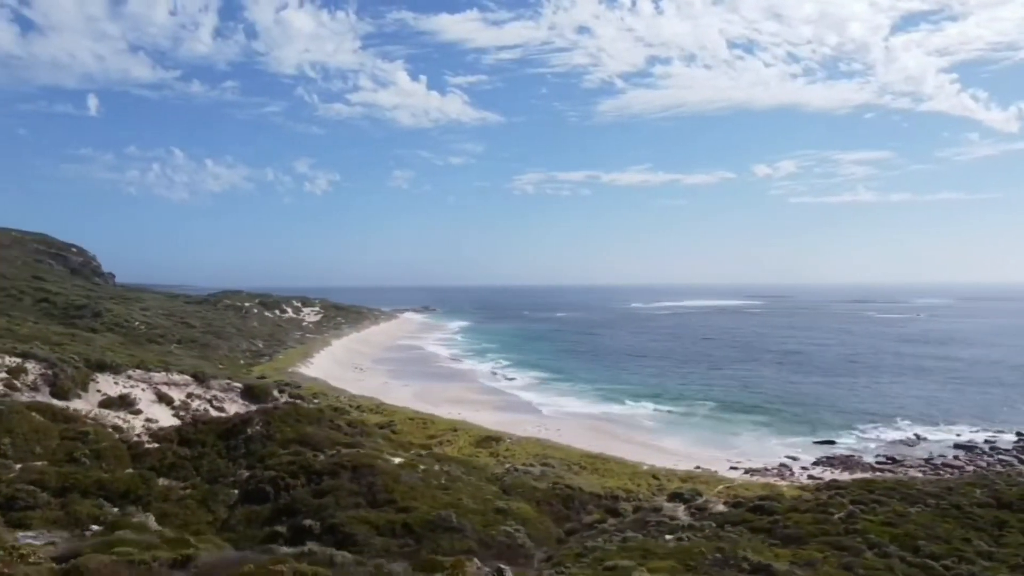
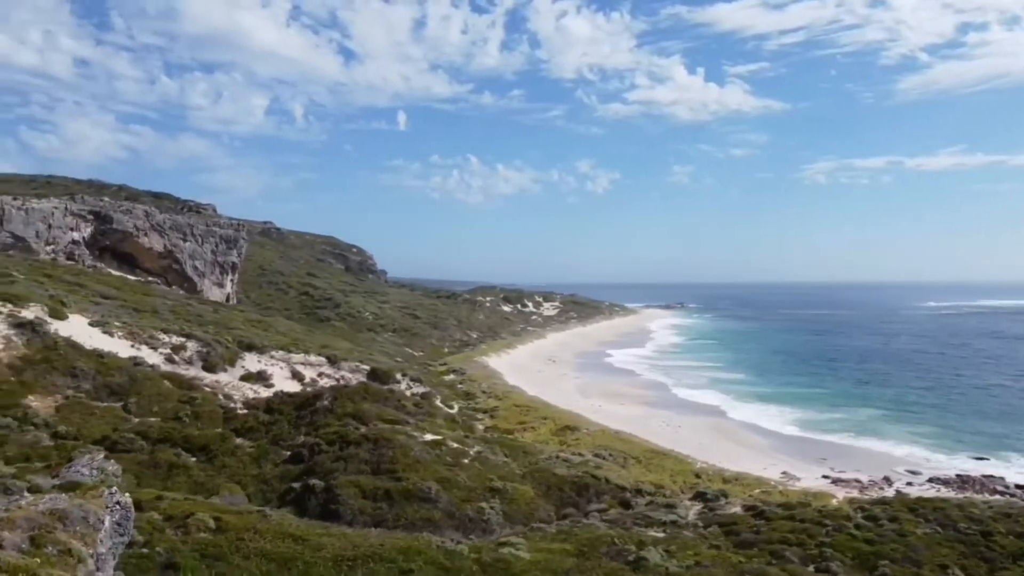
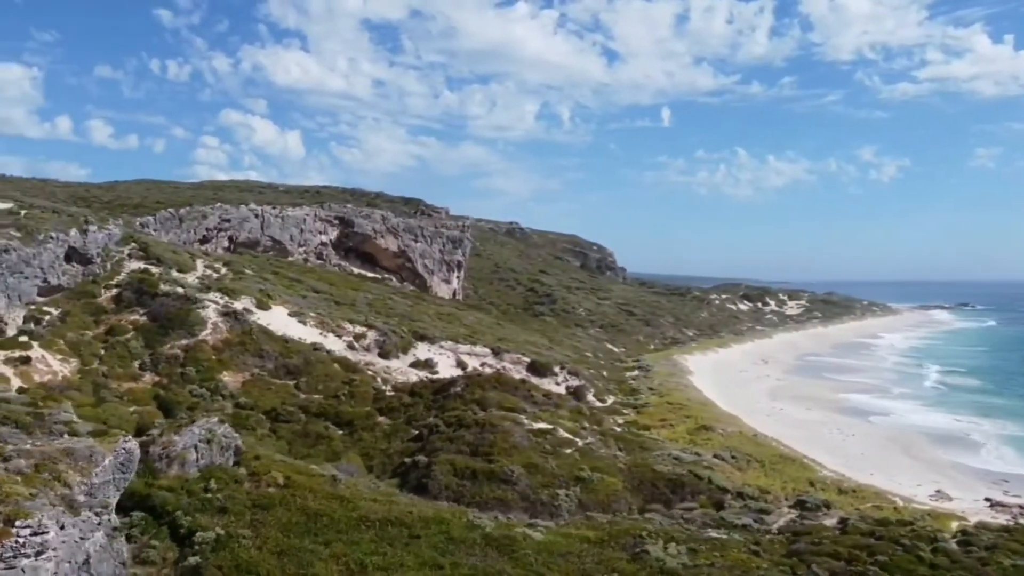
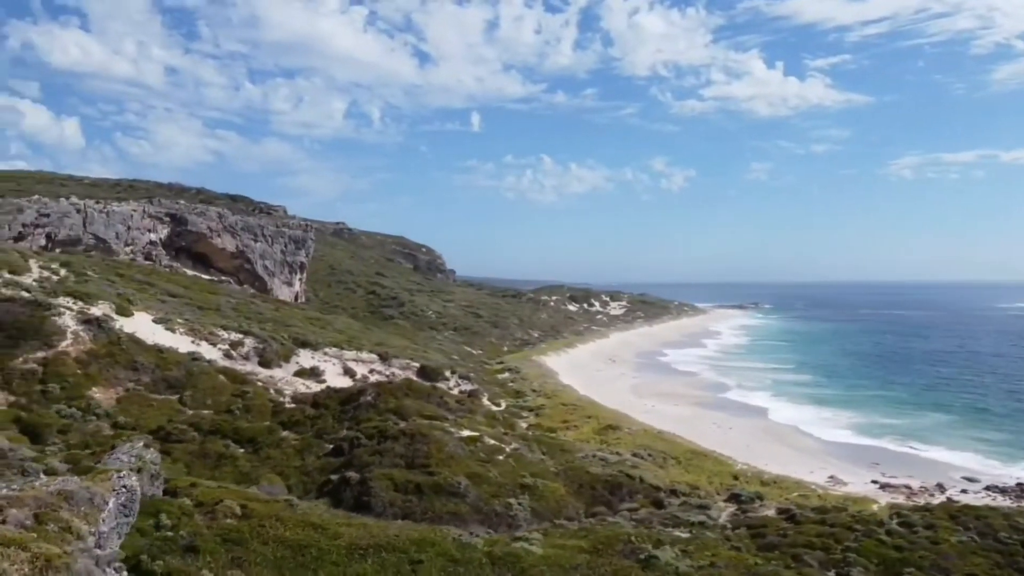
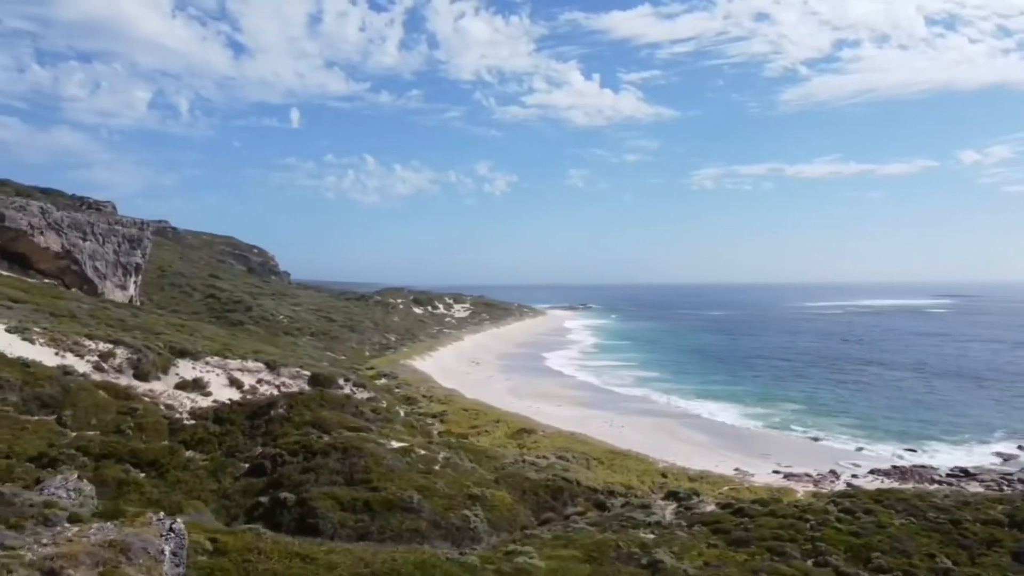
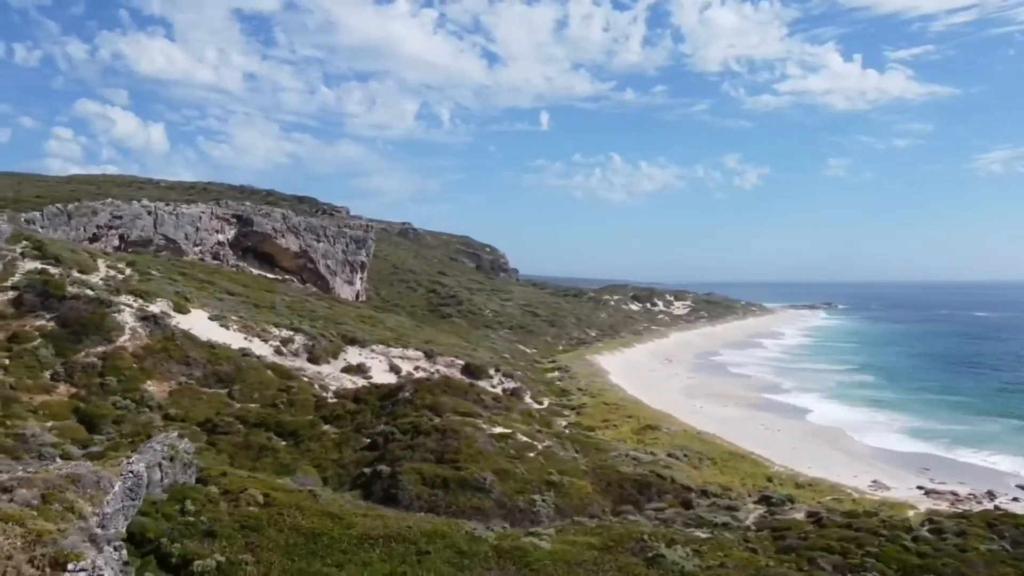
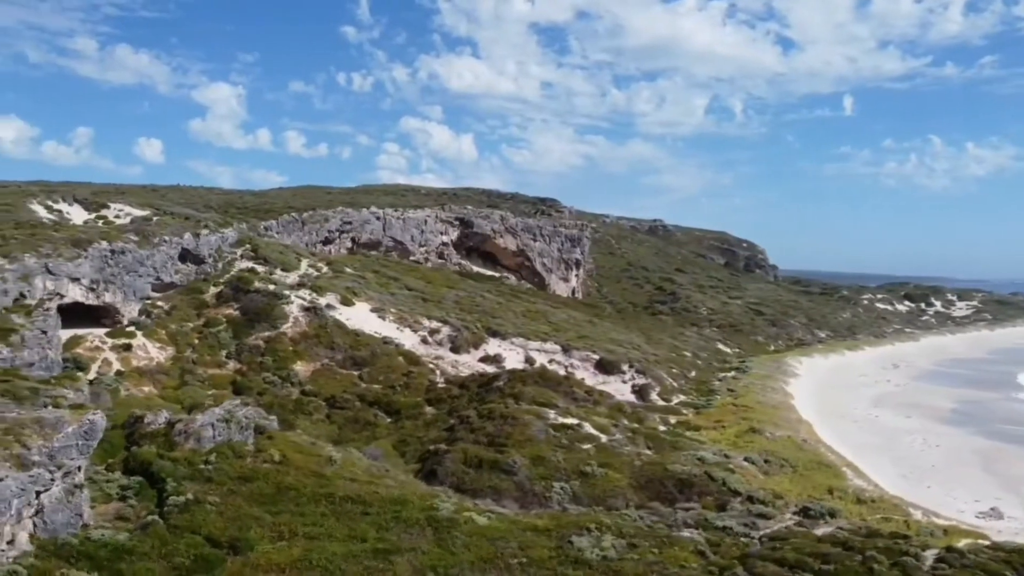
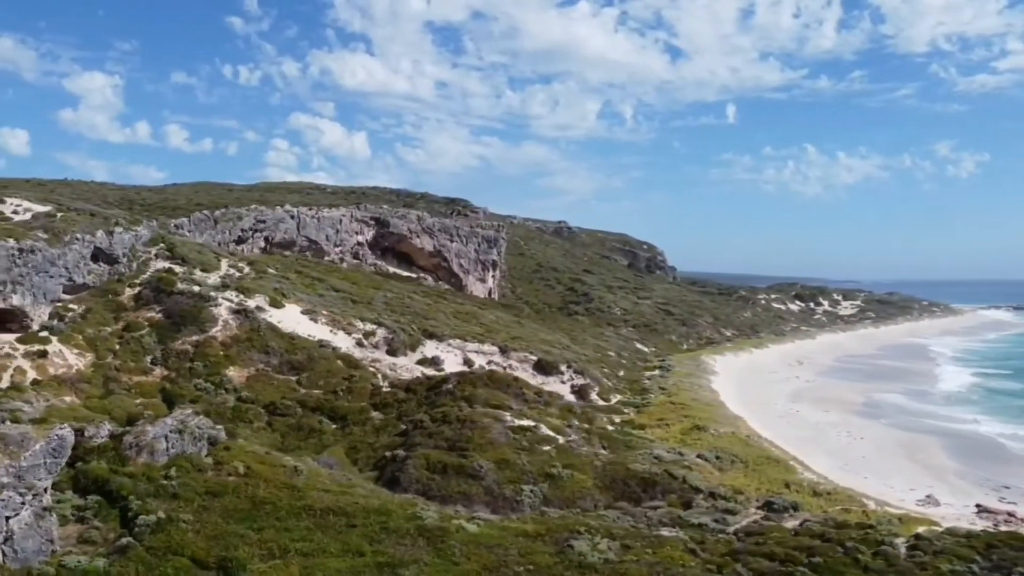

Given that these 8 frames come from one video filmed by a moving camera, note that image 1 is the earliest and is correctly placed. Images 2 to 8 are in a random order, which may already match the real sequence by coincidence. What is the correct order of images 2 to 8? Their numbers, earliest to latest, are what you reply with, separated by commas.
5, 2, 4, 6, 3, 8, 7
